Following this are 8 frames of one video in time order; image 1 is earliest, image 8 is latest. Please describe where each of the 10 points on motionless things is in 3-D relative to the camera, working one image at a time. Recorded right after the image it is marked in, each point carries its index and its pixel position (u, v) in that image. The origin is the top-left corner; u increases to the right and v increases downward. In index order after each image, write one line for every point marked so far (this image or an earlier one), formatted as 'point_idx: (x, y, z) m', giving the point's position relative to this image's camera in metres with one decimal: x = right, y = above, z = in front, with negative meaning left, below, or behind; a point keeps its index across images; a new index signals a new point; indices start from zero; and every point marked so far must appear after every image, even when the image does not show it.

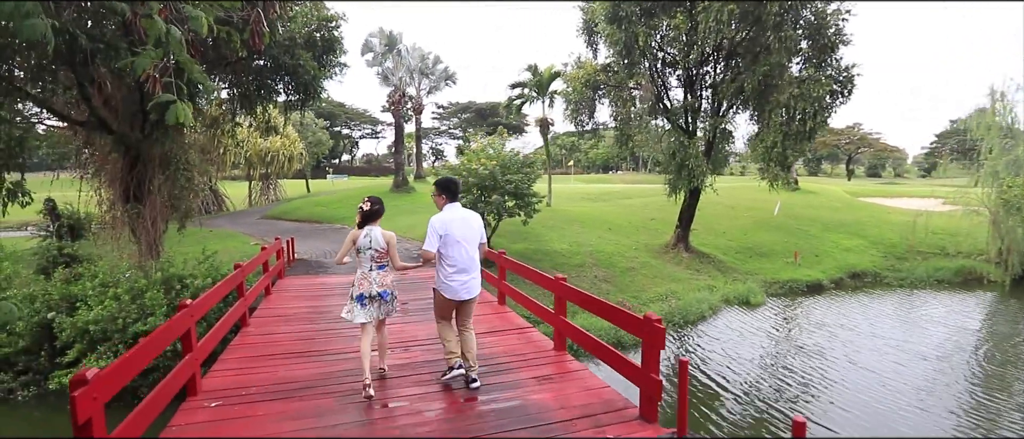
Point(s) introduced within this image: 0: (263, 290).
0: (-3.7, -1.1, +7.3) m
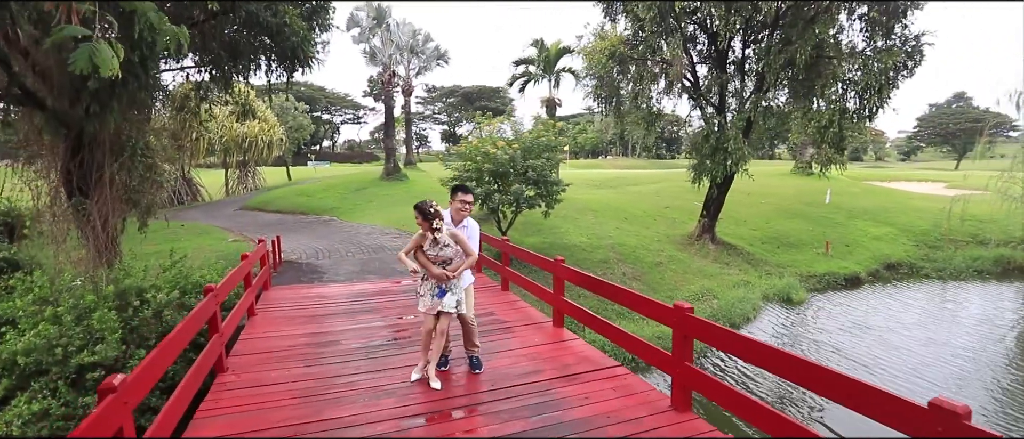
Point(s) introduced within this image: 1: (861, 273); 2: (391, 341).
0: (-3.1, -1.1, +5.6) m
1: (+10.5, -1.6, +14.5) m
2: (-1.2, -1.2, +4.9) m
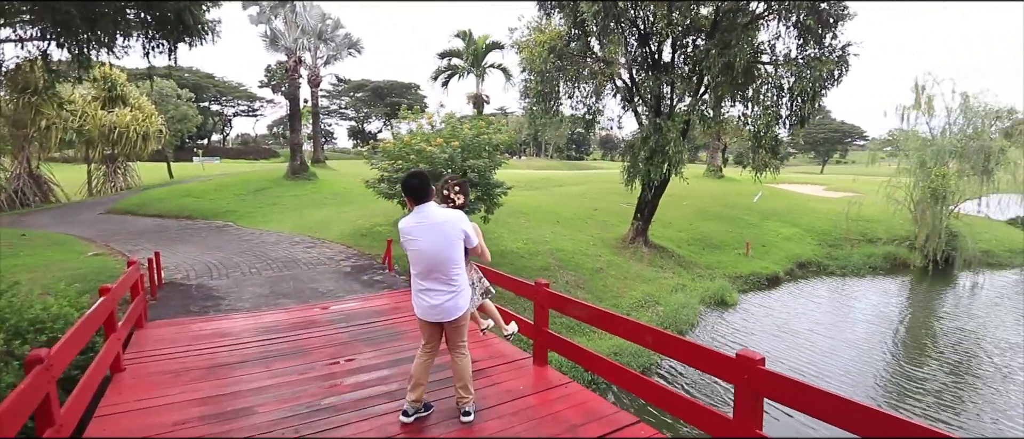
0: (-3.3, -1.2, +4.0) m
1: (+8.4, -1.7, +15.2) m
2: (-1.4, -1.4, +3.6) m
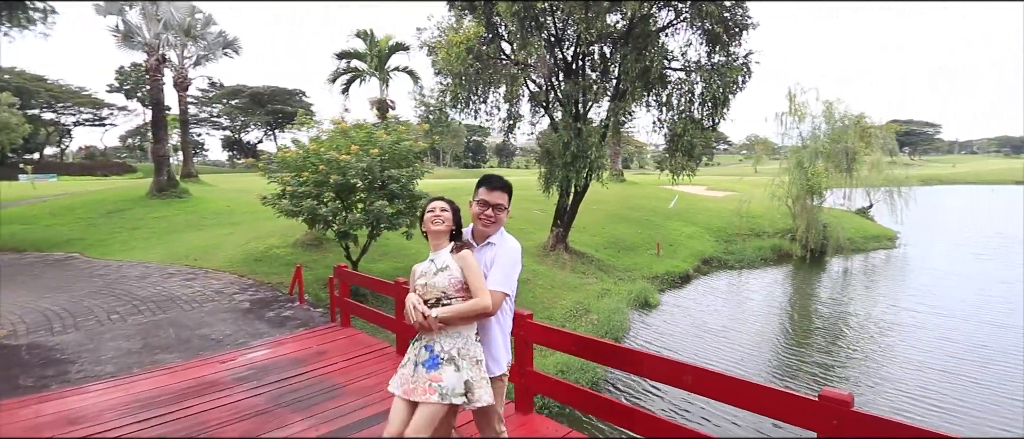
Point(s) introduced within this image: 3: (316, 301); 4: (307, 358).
0: (-3.4, -1.5, +2.5) m
1: (+5.8, -1.7, +15.9) m
2: (-1.3, -1.6, +2.5) m
3: (-3.0, -1.2, +7.4) m
4: (-2.0, -1.4, +4.8) m
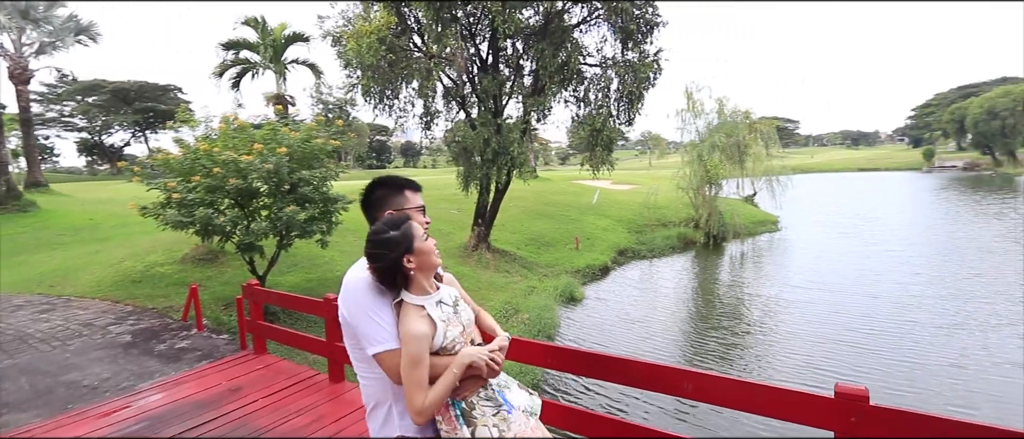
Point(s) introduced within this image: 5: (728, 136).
0: (-3.3, -1.7, +1.5) m
1: (+3.2, -1.4, +16.4) m
2: (-1.3, -1.6, +1.9) m
3: (-3.9, -1.4, +6.3) m
4: (-2.4, -1.5, +4.0) m
5: (+8.6, +3.3, +19.3) m
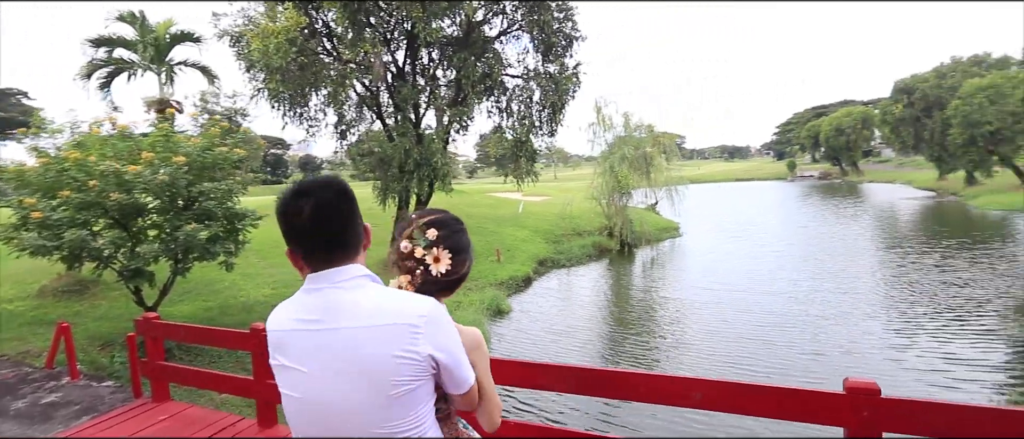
0: (-3.1, -1.8, +0.6) m
1: (+0.6, -1.8, +16.5) m
2: (-1.2, -1.7, +1.4) m
3: (-4.5, -1.6, +5.2) m
4: (-2.7, -1.6, +3.2) m
5: (+5.2, +3.0, +20.5) m
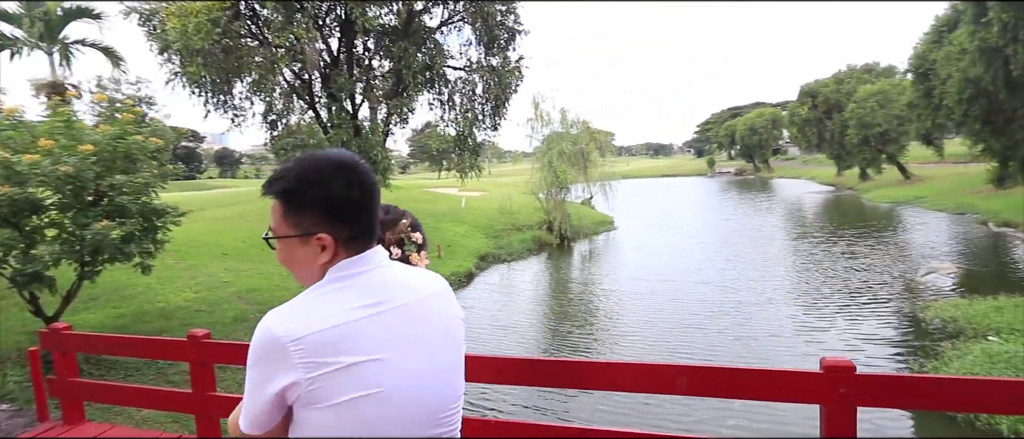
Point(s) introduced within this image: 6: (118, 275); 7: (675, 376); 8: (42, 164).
0: (-2.9, -1.7, +0.1) m
1: (-1.4, -1.7, +16.3) m
2: (-1.1, -1.6, +1.1) m
3: (-4.9, -1.6, +4.5) m
4: (-2.8, -1.6, +2.7) m
5: (+2.6, +3.2, +20.9) m
6: (-7.4, -1.1, +9.0) m
7: (+0.8, -0.8, +2.3) m
8: (-5.2, +0.6, +5.3) m
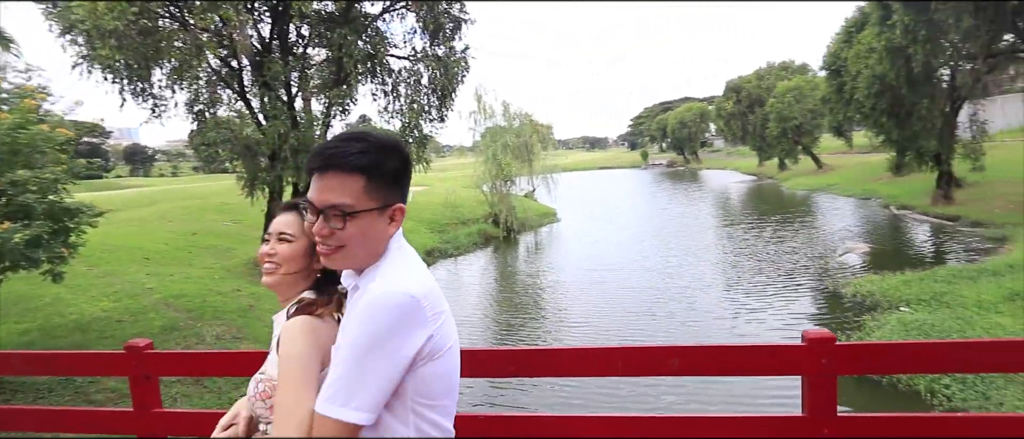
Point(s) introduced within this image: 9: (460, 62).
0: (-2.6, -1.8, -0.3) m
1: (-3.1, -1.5, +15.9) m
2: (-0.9, -1.6, +0.9) m
3: (-5.1, -1.6, +3.8) m
4: (-2.8, -1.6, +2.3) m
5: (+0.1, +3.6, +20.9) m
6: (-8.2, -1.1, +7.9) m
7: (+0.7, -0.7, +2.3) m
8: (-5.6, +0.6, +4.5) m
9: (-1.3, +3.7, +11.2) m
